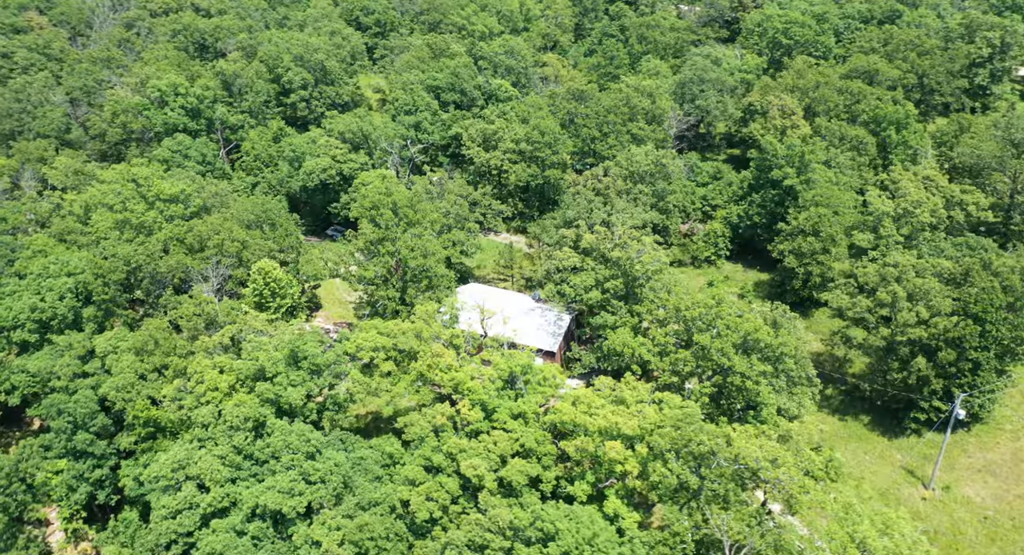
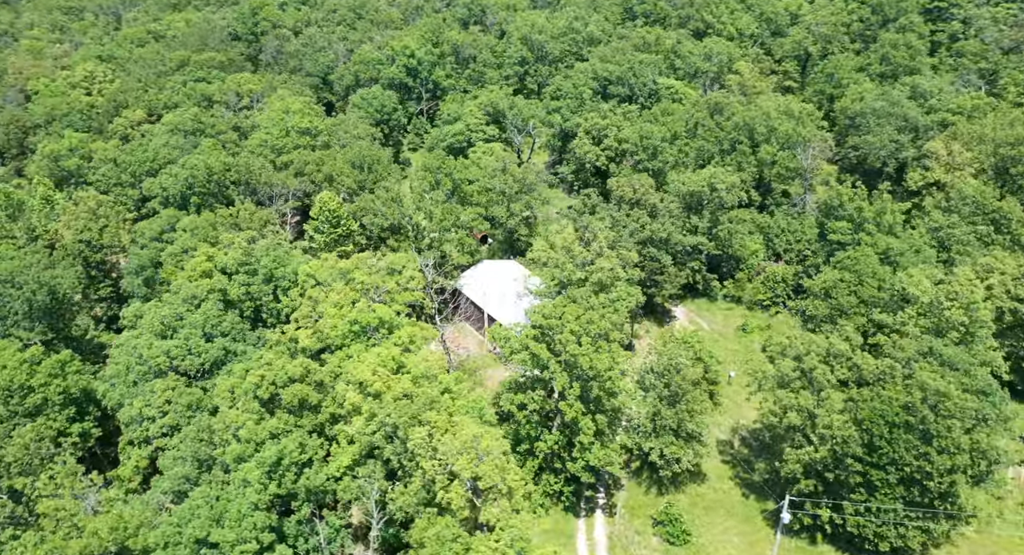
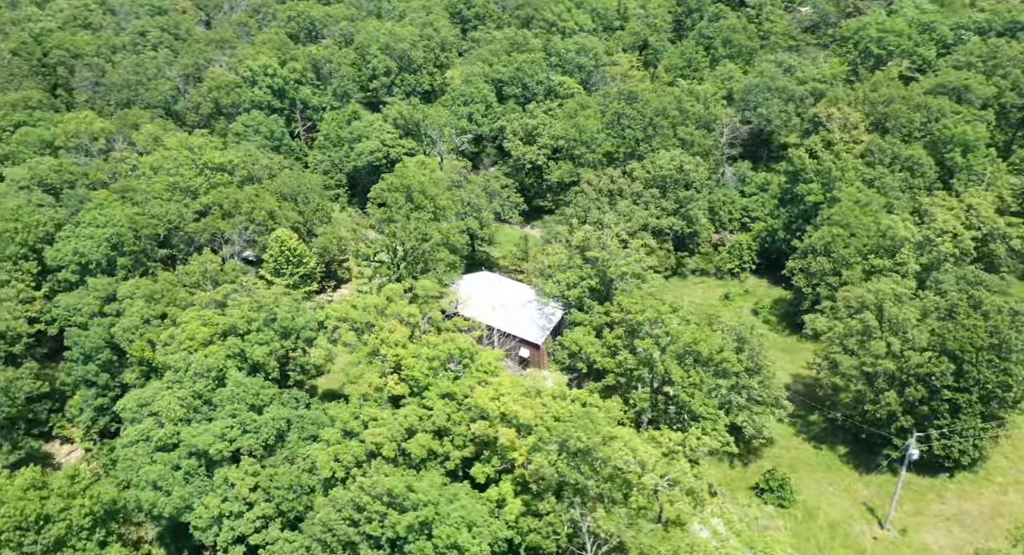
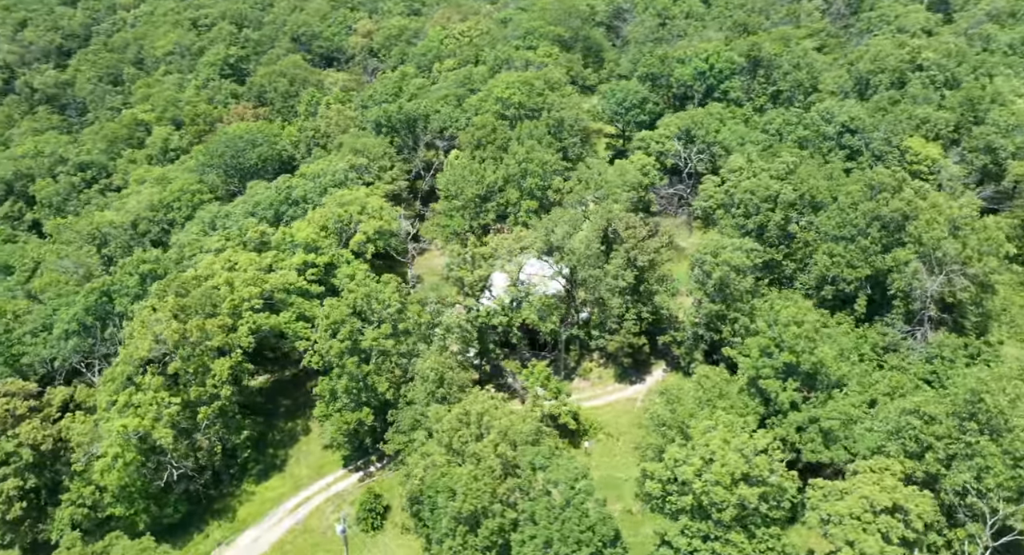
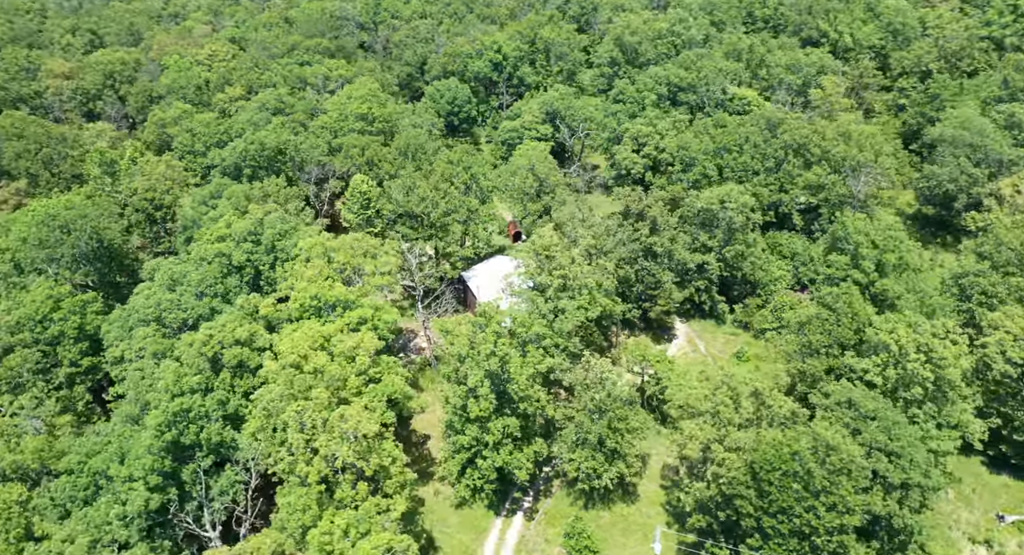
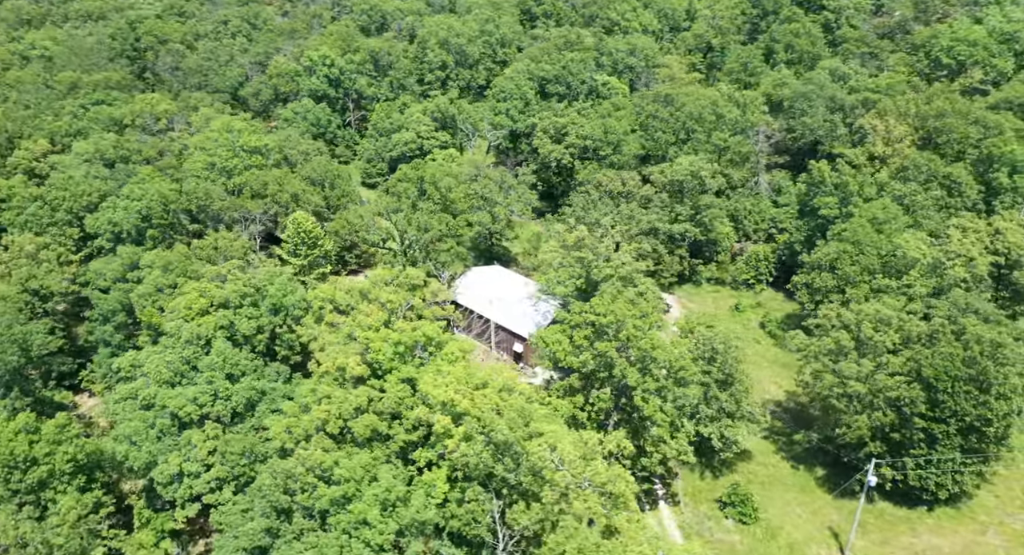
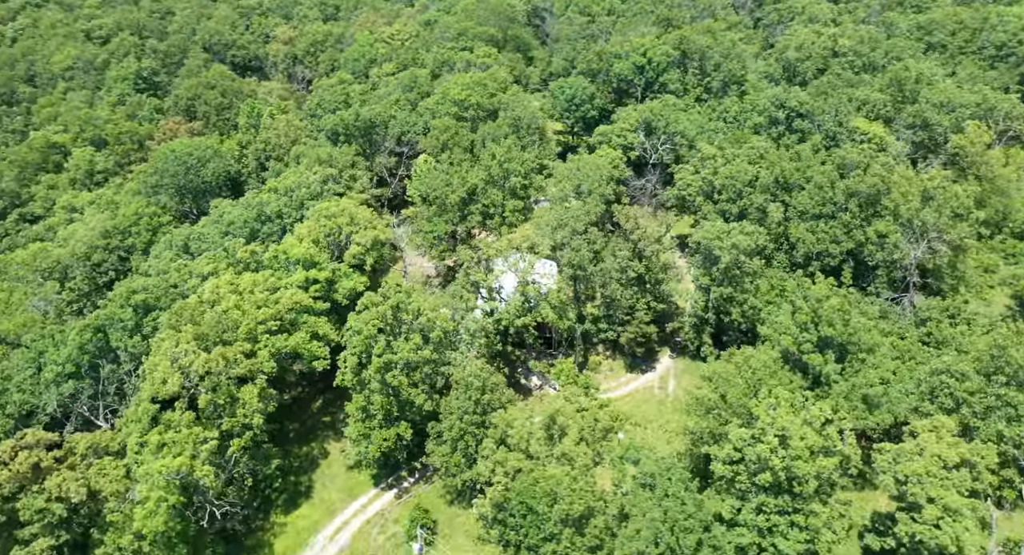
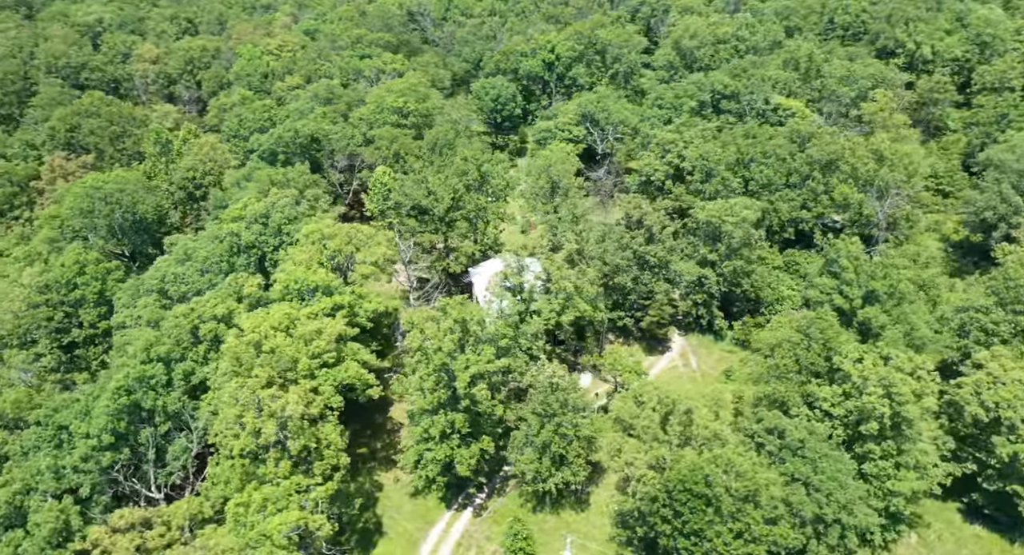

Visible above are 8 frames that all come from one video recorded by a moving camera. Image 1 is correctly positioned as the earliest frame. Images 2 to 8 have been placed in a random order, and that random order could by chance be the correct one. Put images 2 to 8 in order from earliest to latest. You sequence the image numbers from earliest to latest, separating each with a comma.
3, 6, 2, 5, 8, 7, 4
